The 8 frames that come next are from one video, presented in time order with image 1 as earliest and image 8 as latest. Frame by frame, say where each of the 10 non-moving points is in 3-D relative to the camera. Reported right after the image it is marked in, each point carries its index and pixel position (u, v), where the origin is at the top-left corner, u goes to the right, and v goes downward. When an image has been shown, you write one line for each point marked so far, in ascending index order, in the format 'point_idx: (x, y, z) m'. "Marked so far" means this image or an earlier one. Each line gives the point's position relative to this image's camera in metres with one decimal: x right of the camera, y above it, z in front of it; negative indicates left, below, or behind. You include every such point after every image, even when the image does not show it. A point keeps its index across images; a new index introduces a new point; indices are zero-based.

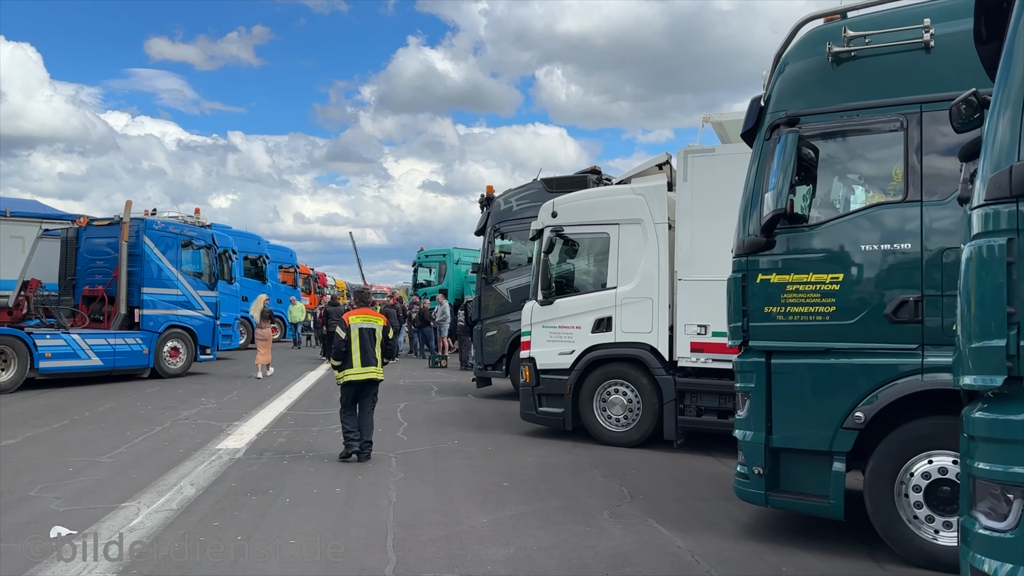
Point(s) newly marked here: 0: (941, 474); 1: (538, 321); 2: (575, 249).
0: (+2.5, -1.1, +4.8) m
1: (+0.3, -0.4, +9.3) m
2: (+0.7, +0.4, +9.2) m
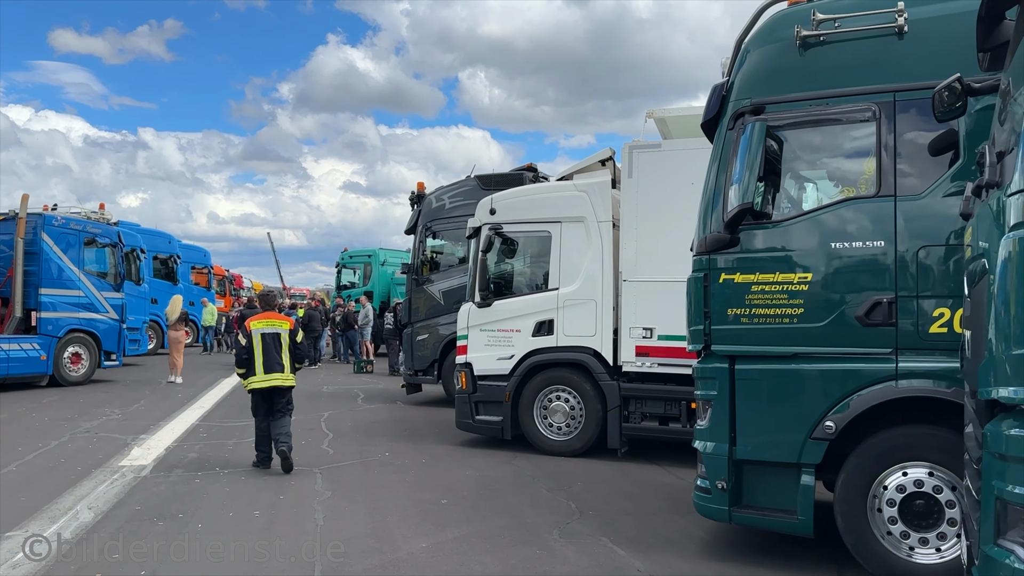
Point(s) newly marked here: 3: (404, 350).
0: (+2.2, -1.1, +4.5) m
1: (-0.4, -0.4, +8.8) m
2: (0.0, +0.4, +8.7) m
3: (-1.6, -1.0, +12.7) m
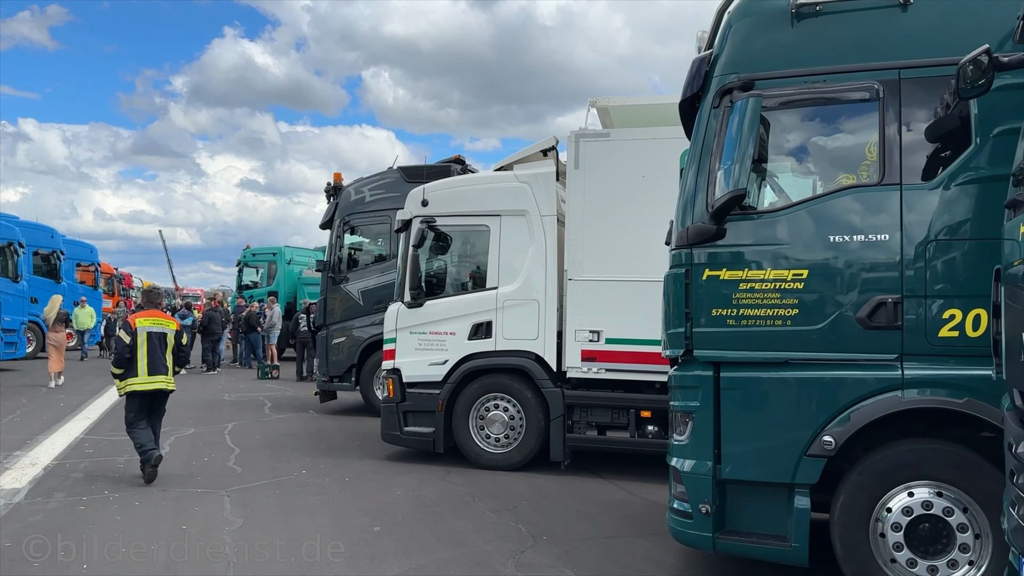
0: (+2.0, -1.1, +4.0) m
1: (-1.0, -0.4, +8.0) m
2: (-0.6, +0.4, +8.0) m
3: (-2.7, -1.0, +11.7) m
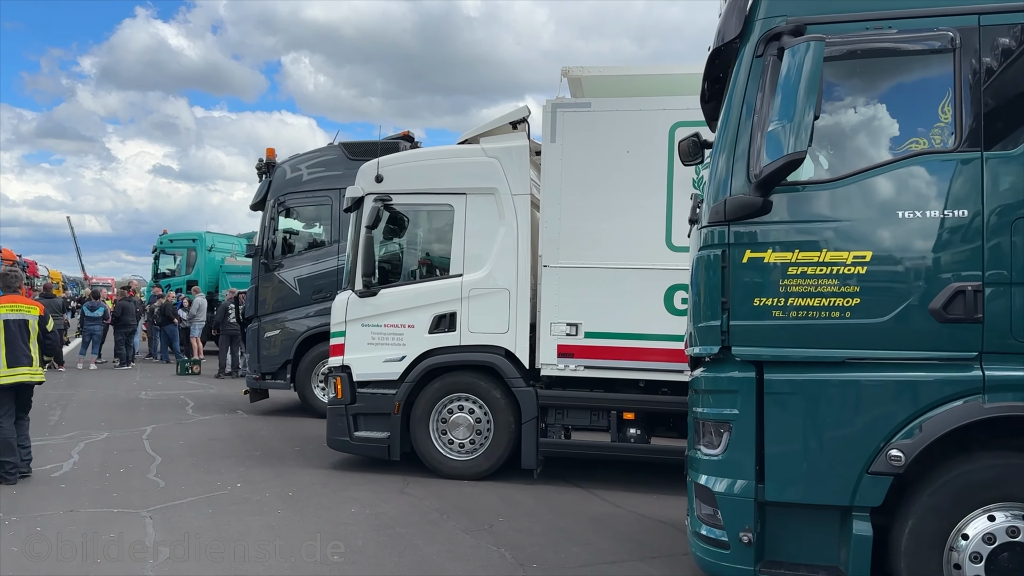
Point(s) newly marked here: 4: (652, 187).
0: (+2.1, -1.0, +3.4) m
1: (-1.4, -0.3, +7.1) m
2: (-0.9, +0.5, +7.1) m
3: (-3.4, -0.8, +10.6) m
4: (+1.1, +0.8, +6.5) m
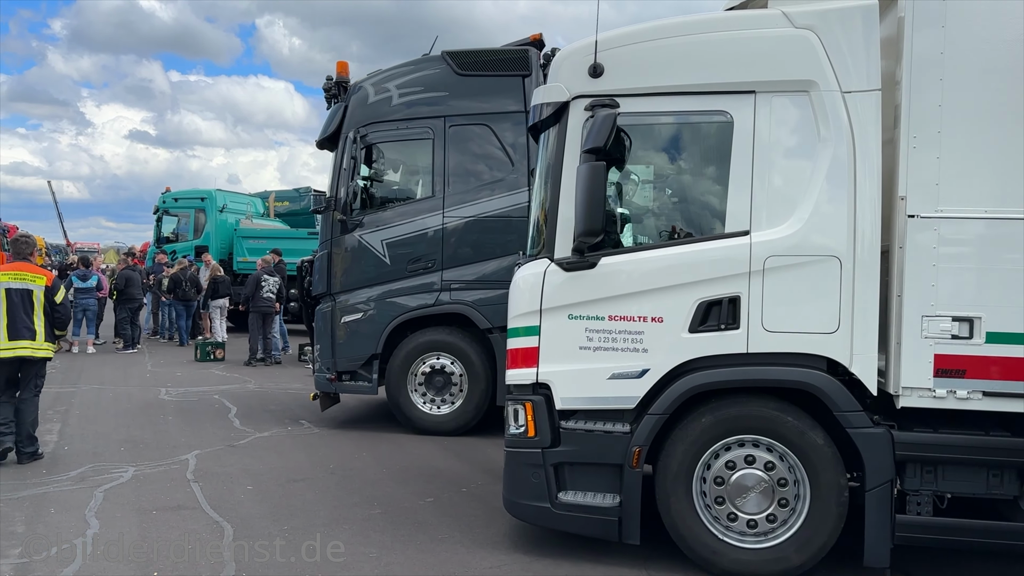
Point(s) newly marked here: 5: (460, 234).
0: (+3.7, -1.0, +0.7) m
1: (+0.2, -0.1, +4.3) m
2: (+0.7, +0.7, +4.3) m
3: (-1.8, -0.5, +7.8) m
4: (+2.7, +0.9, +3.6) m
5: (-0.5, +0.5, +7.3) m
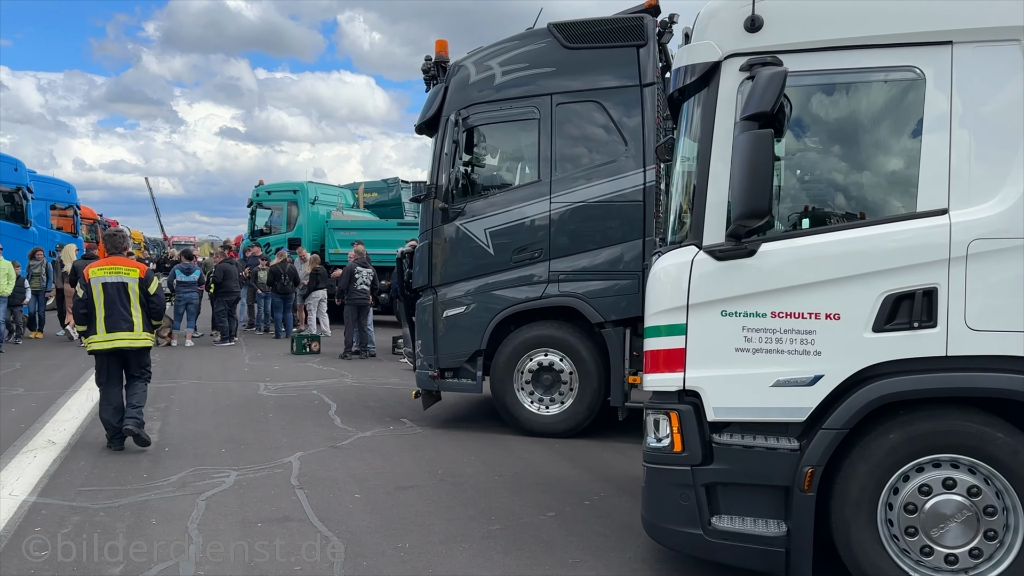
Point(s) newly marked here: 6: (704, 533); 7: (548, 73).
0: (+4.0, -1.0, -0.2) m
1: (+0.9, -0.1, +3.7) m
2: (+1.3, +0.7, +3.6) m
3: (-0.8, -0.4, +7.4) m
4: (+3.3, +1.0, +2.8) m
5: (+0.5, +0.6, +6.8) m
6: (+0.9, -1.1, +3.7) m
7: (+0.3, +1.8, +7.0) m
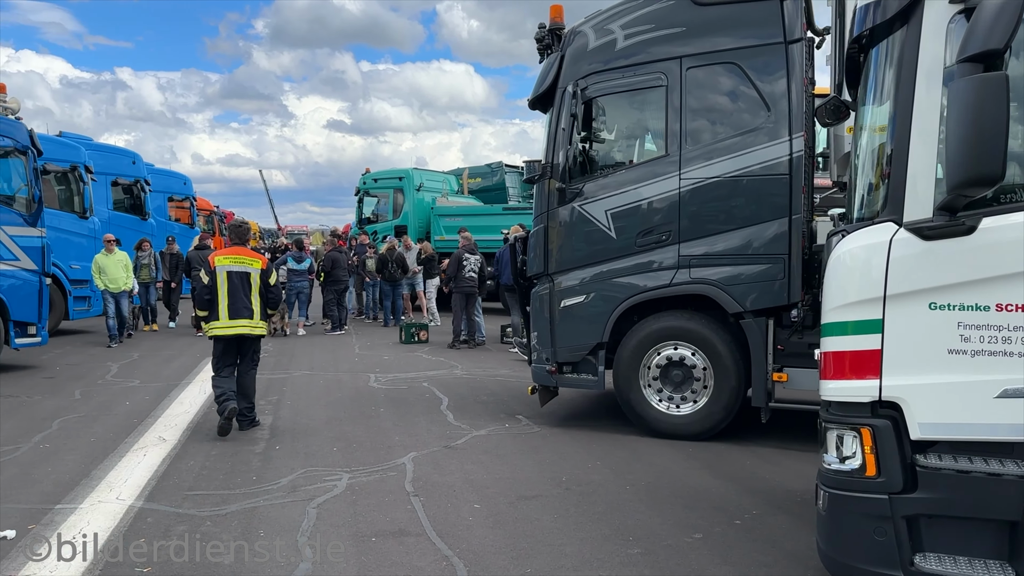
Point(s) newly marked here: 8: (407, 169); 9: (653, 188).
0: (+4.1, -1.0, -1.3) m
1: (+1.5, 0.0, +3.0) m
2: (+1.8, +0.8, +2.8) m
3: (+0.2, -0.3, +6.9) m
4: (+3.7, +1.0, +1.8) m
5: (+1.4, +0.7, +6.1) m
6: (+1.4, -1.0, +3.0) m
7: (+1.2, +1.9, +6.3) m
8: (-2.3, +2.5, +17.4) m
9: (+1.1, +0.8, +6.2) m
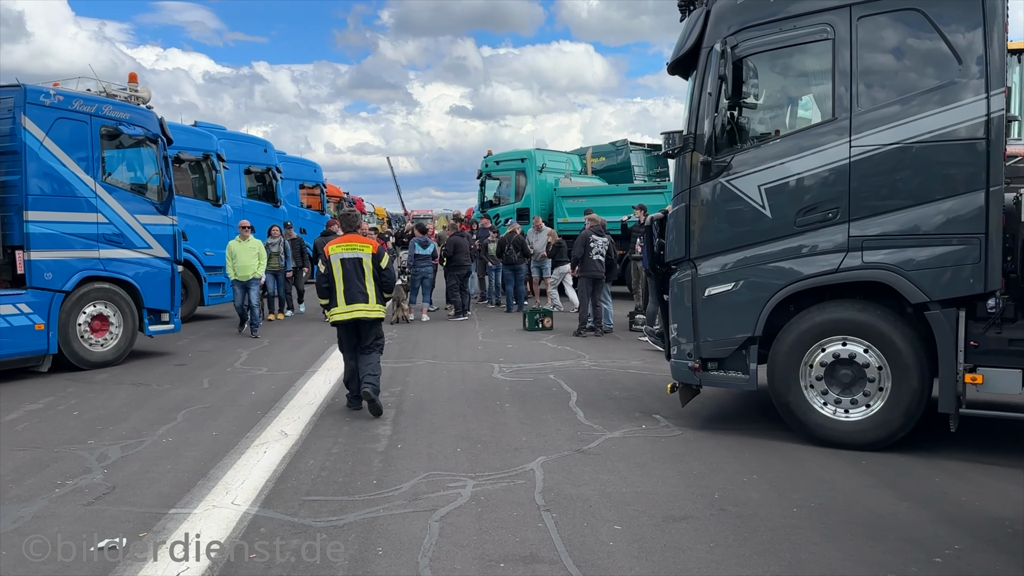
0: (+3.9, -1.1, -2.4) m
1: (+1.9, 0.0, +2.2) m
2: (+2.3, +0.8, +1.9) m
3: (+1.2, -0.2, +6.2) m
4: (+3.9, +1.0, +0.6) m
5: (+2.3, +0.7, +5.2) m
6: (+1.9, -1.0, +2.2) m
7: (+2.2, +2.0, +5.4) m
8: (+0.3, +2.9, +17.0) m
9: (+2.0, +0.9, +5.4) m
